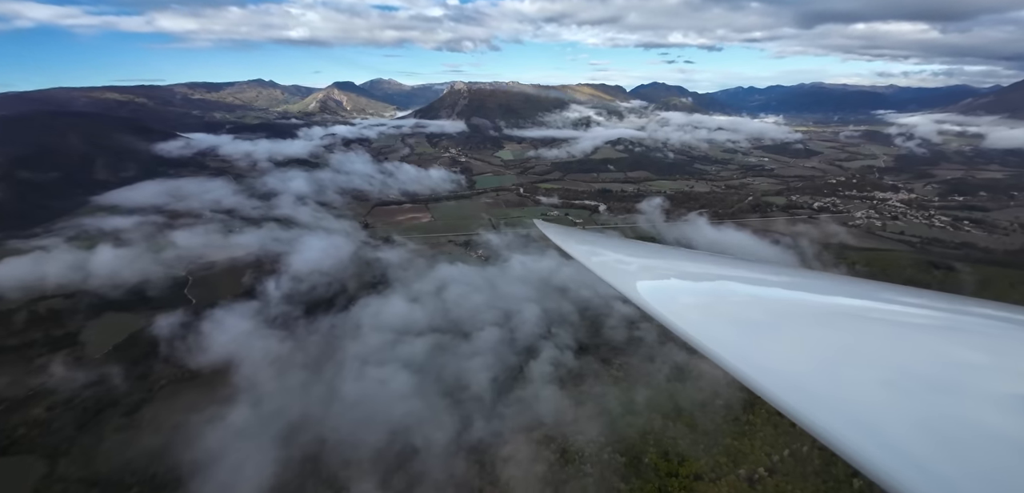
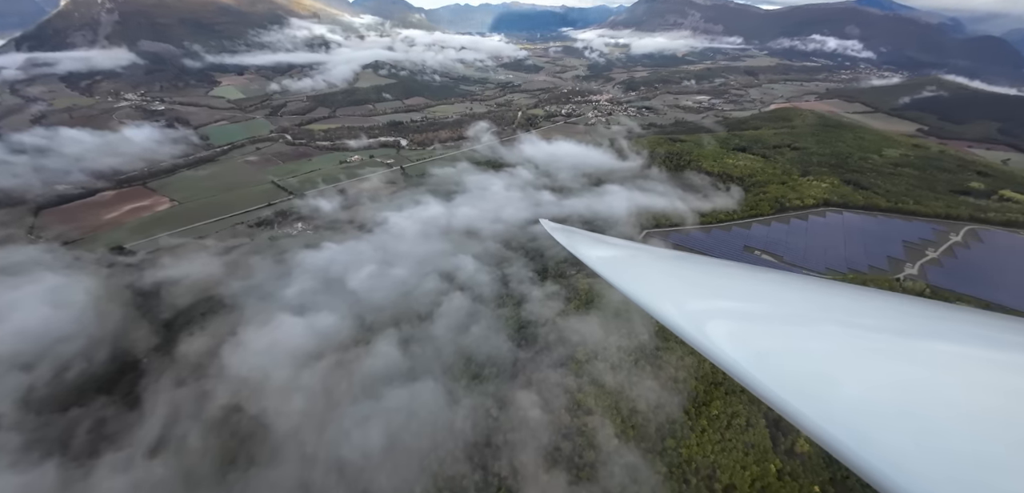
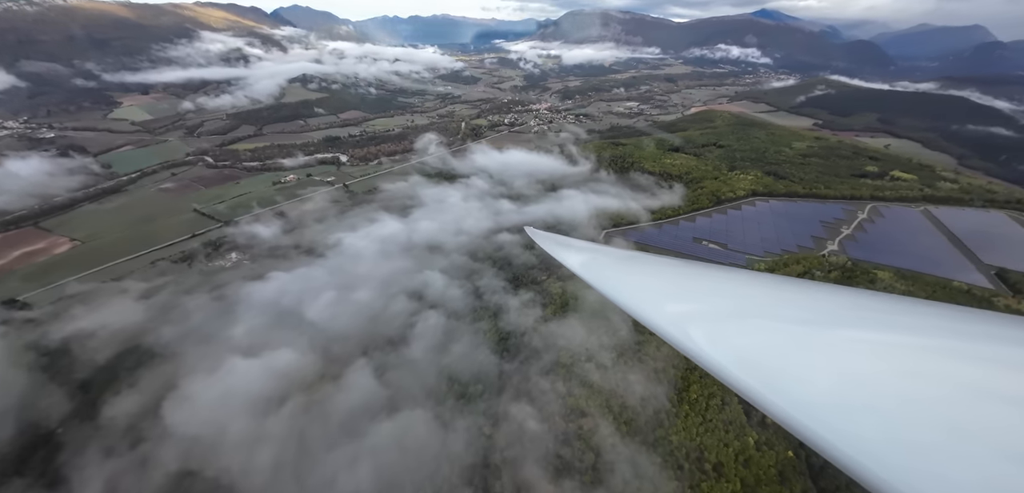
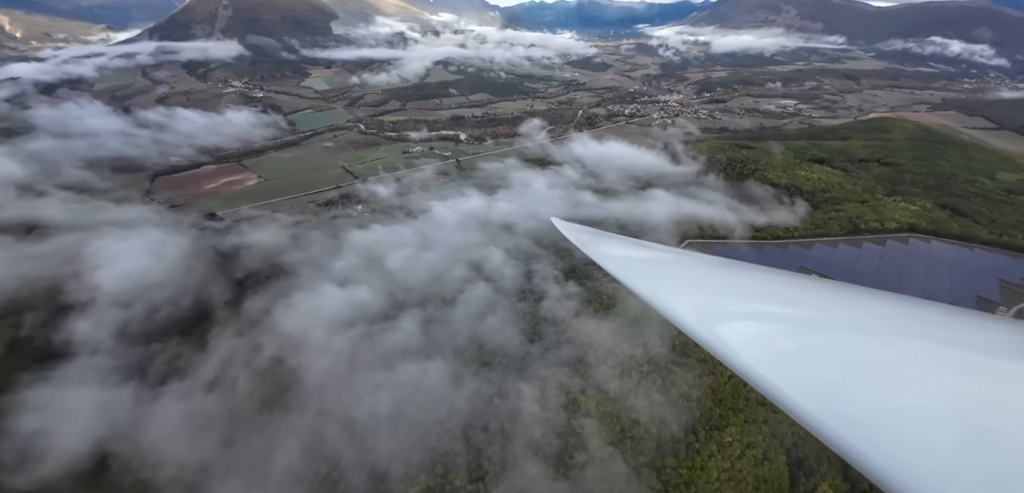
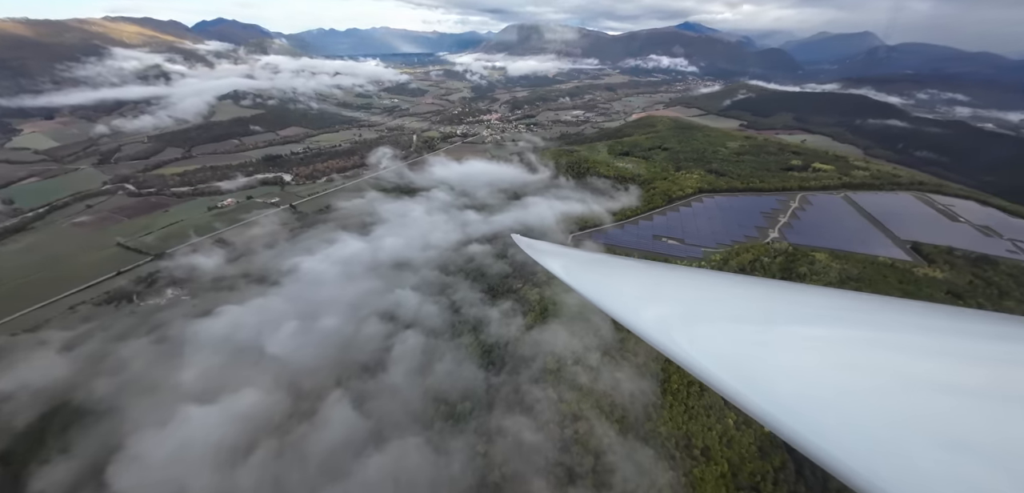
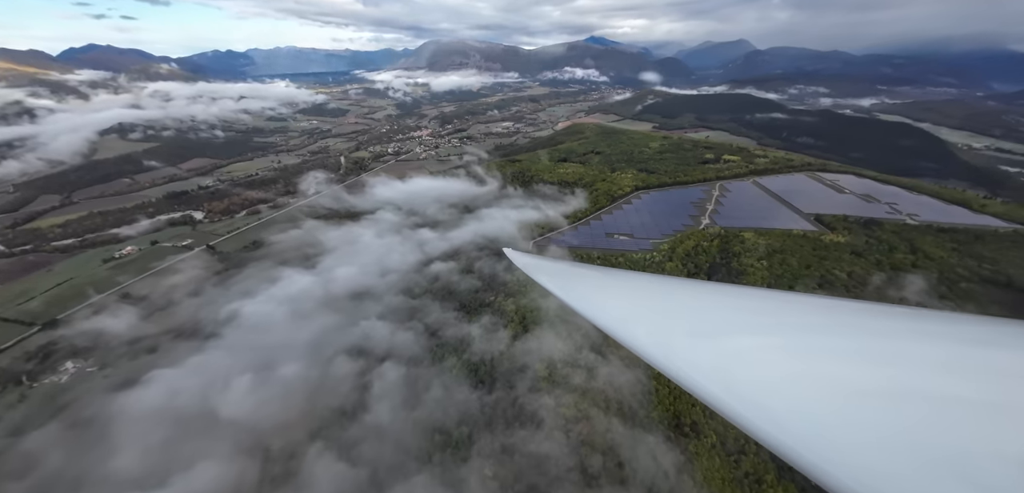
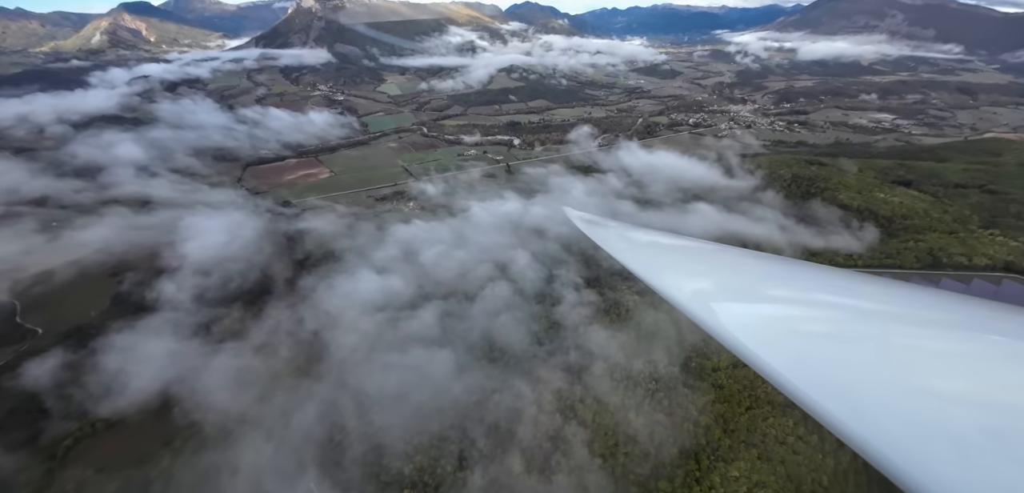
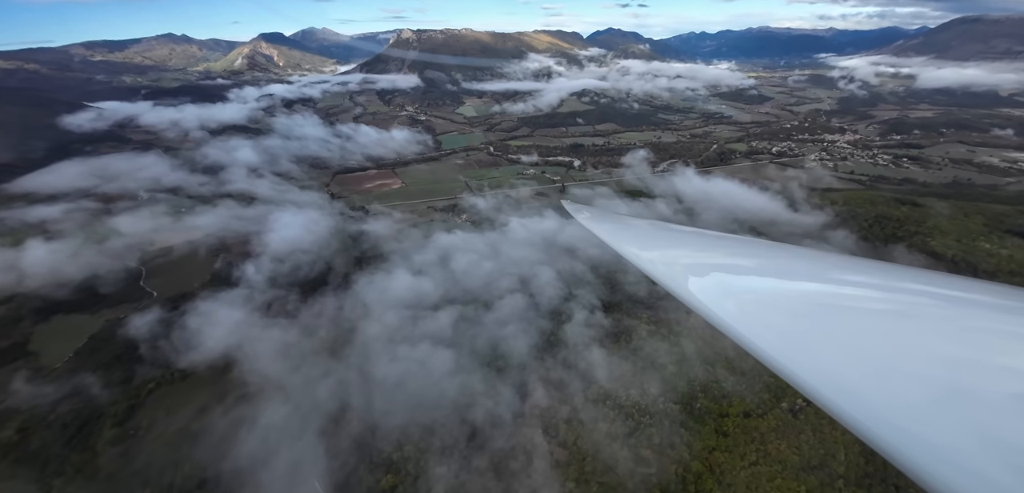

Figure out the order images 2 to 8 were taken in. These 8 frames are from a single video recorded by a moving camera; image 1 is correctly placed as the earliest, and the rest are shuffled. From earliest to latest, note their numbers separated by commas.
8, 7, 4, 2, 3, 5, 6
